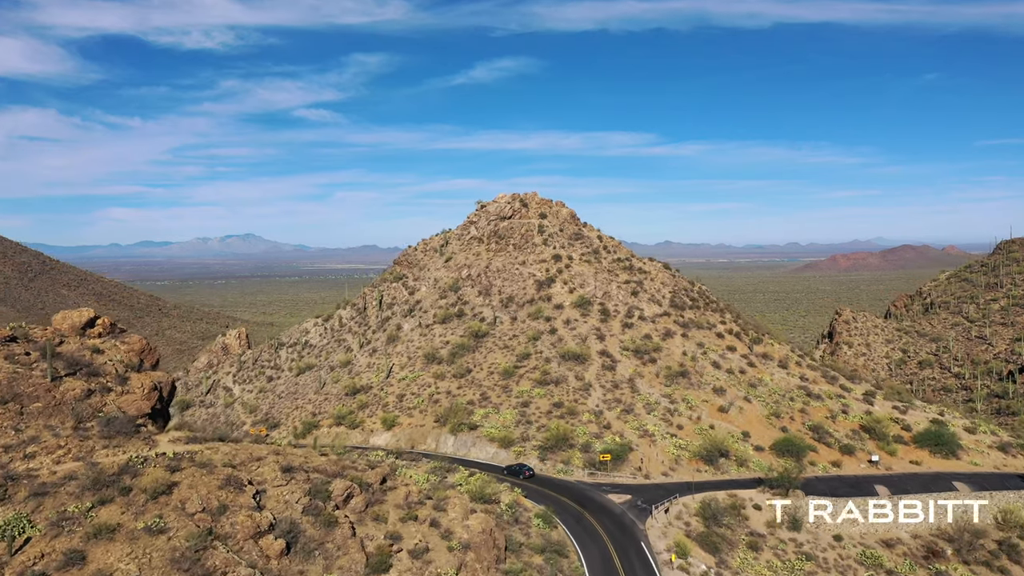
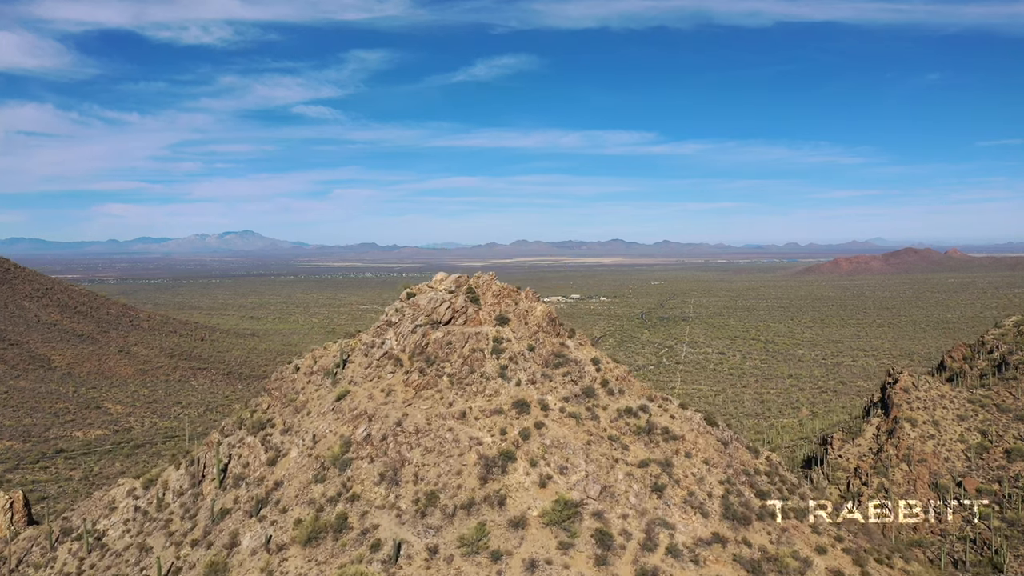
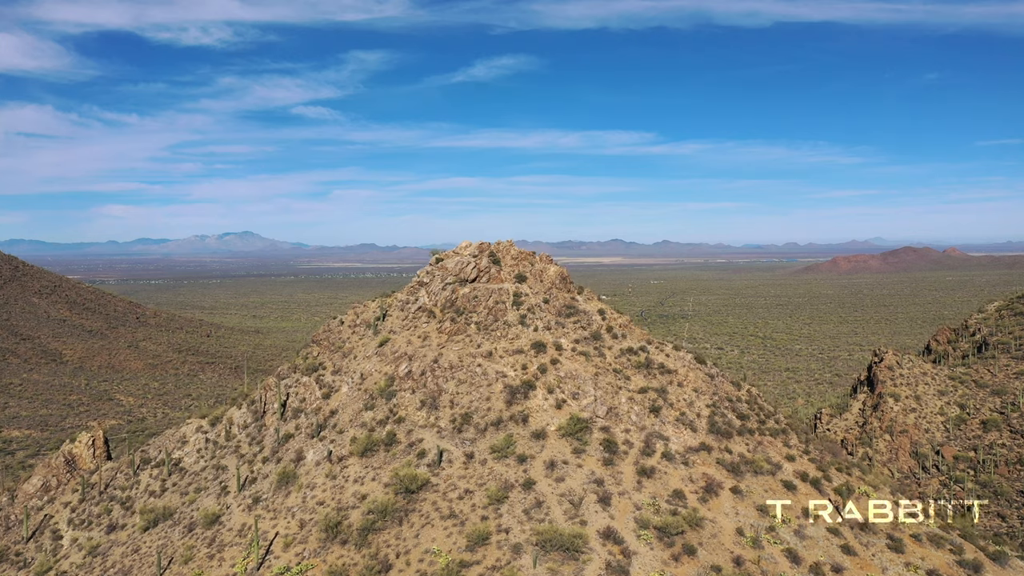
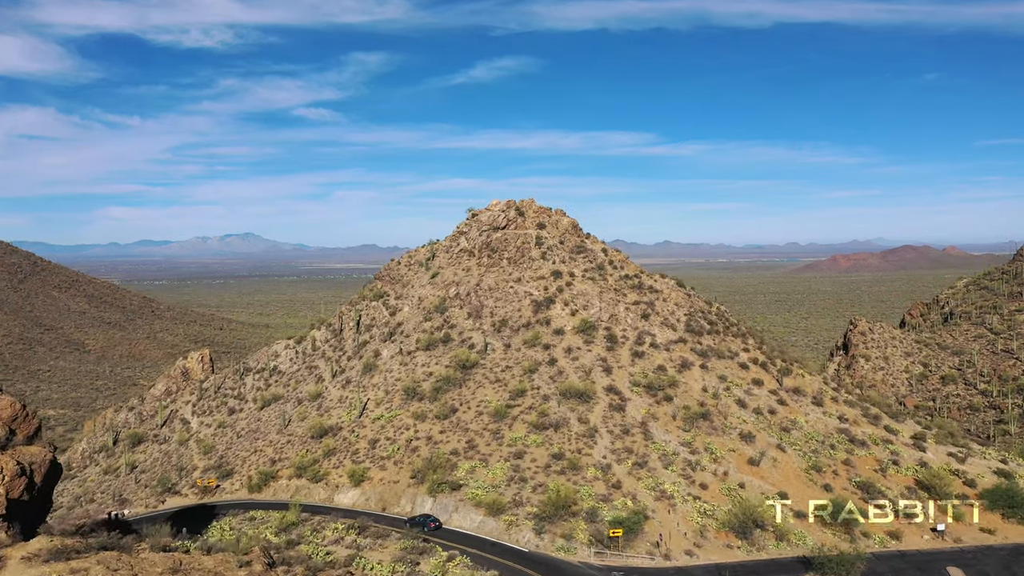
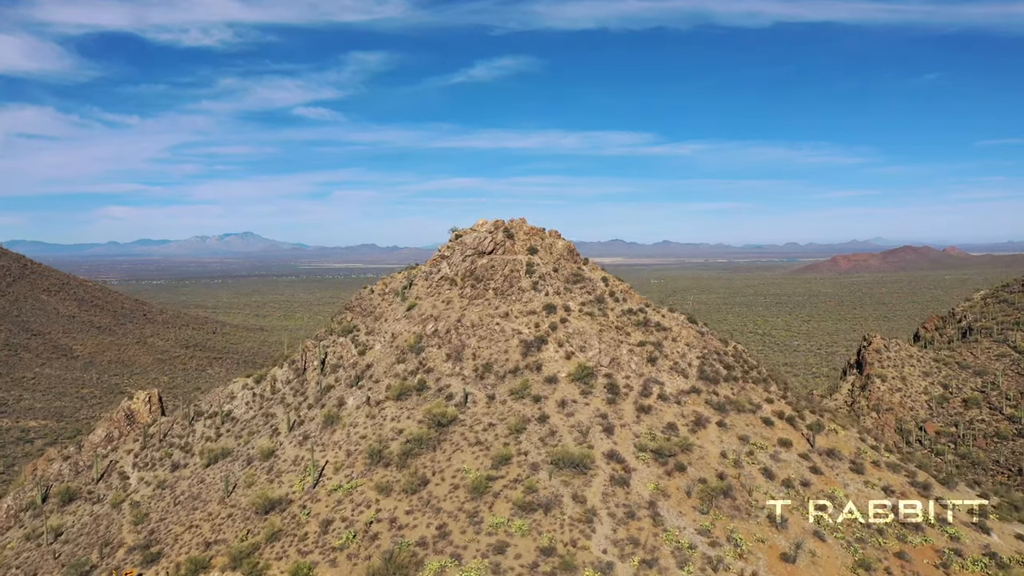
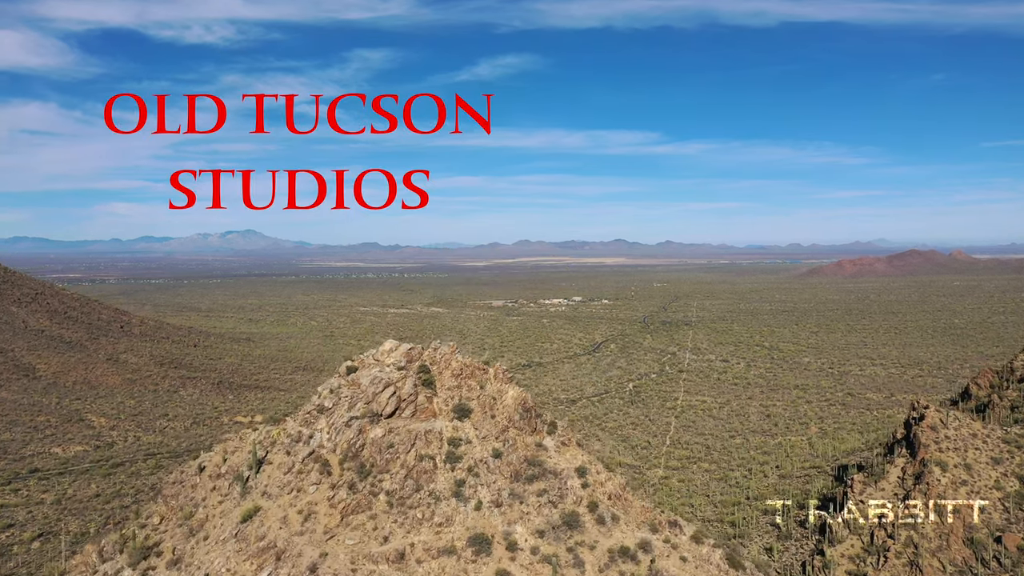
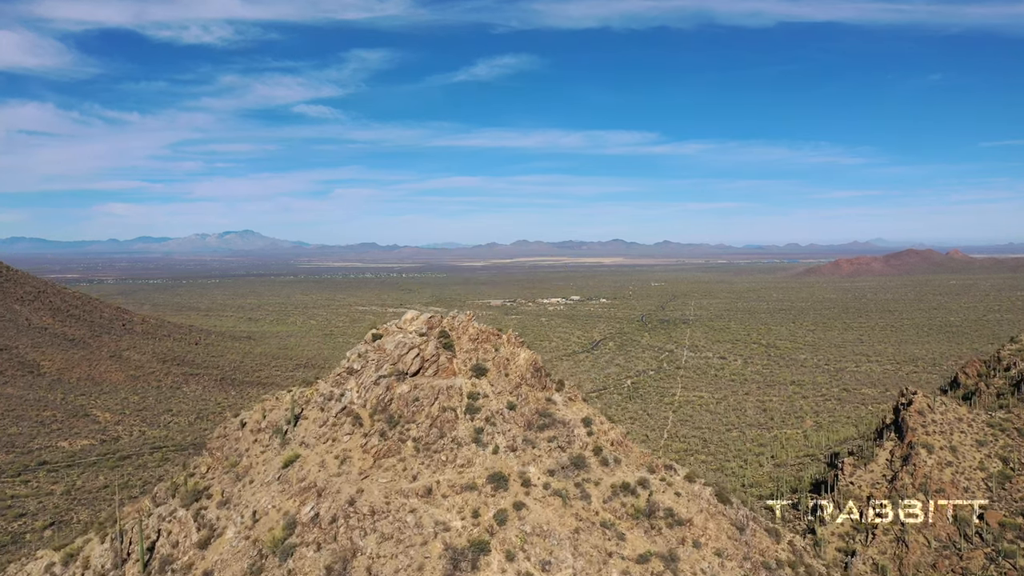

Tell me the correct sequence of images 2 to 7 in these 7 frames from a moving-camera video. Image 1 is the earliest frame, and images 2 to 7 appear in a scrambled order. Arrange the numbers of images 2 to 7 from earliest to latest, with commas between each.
4, 5, 3, 2, 7, 6
